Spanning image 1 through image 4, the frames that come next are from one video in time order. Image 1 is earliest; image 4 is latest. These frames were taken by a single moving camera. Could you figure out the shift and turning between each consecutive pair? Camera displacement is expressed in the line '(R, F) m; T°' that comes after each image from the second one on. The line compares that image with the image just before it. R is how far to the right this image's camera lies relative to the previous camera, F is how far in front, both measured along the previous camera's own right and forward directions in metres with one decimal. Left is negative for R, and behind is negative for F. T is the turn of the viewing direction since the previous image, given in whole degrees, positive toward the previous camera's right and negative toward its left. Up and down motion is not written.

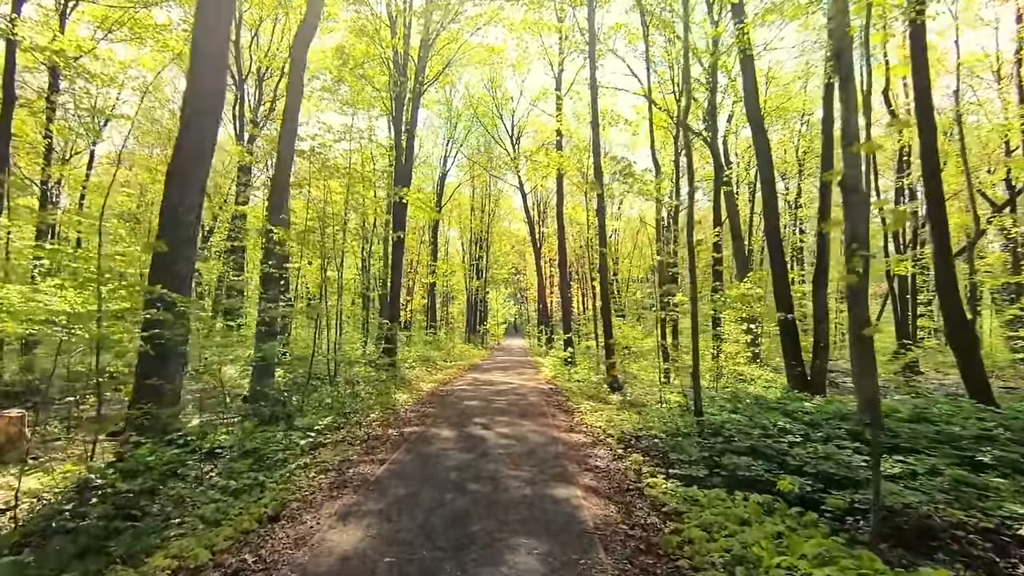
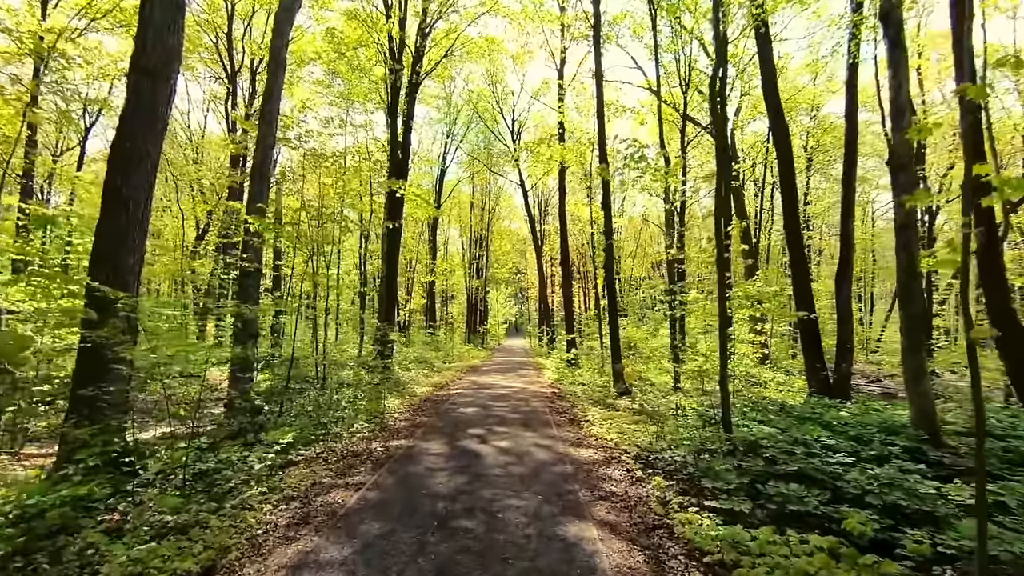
(0.0, +0.8) m; 0°
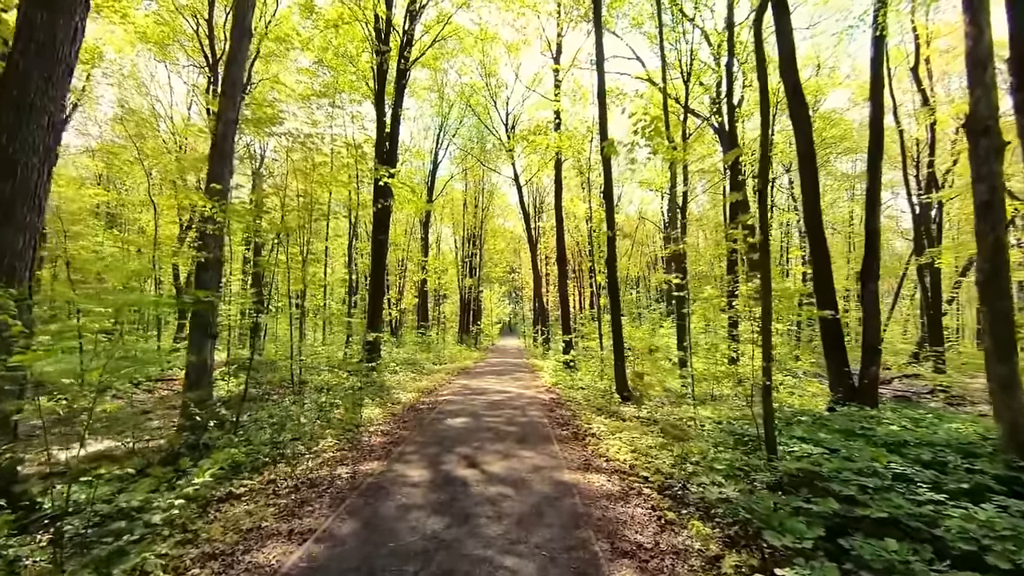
(0.0, +1.0) m; +1°
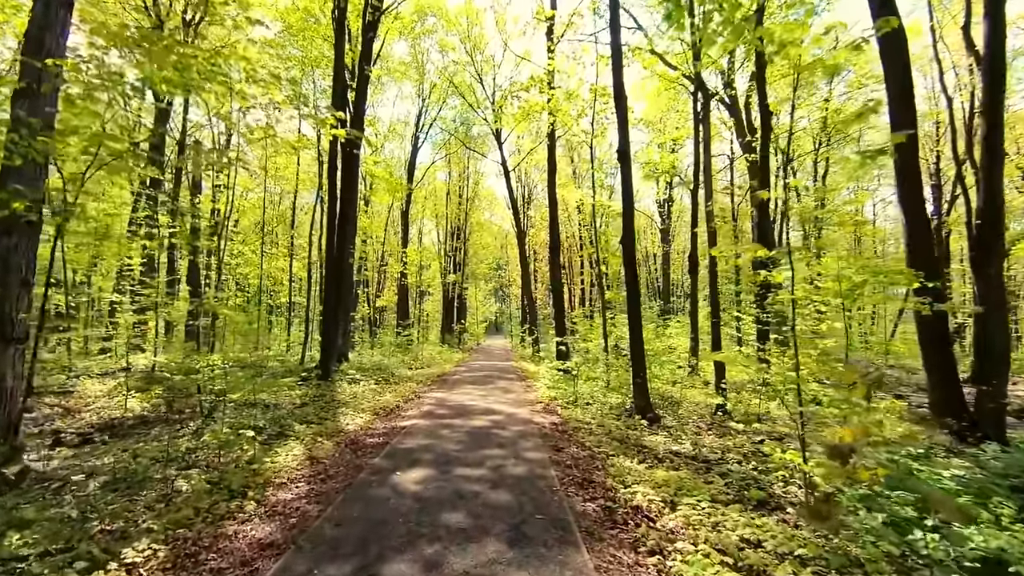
(0.0, +2.8) m; +1°
